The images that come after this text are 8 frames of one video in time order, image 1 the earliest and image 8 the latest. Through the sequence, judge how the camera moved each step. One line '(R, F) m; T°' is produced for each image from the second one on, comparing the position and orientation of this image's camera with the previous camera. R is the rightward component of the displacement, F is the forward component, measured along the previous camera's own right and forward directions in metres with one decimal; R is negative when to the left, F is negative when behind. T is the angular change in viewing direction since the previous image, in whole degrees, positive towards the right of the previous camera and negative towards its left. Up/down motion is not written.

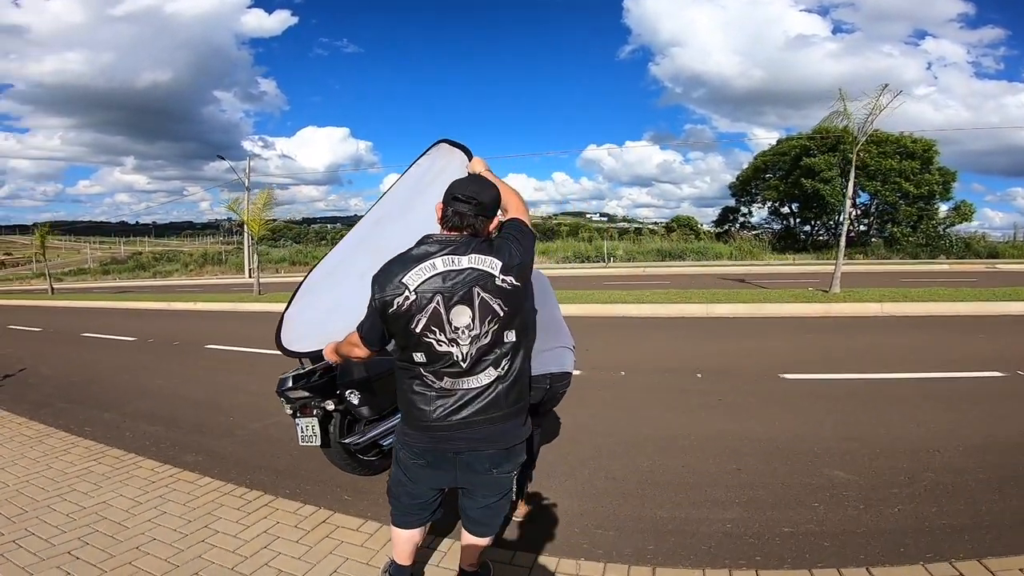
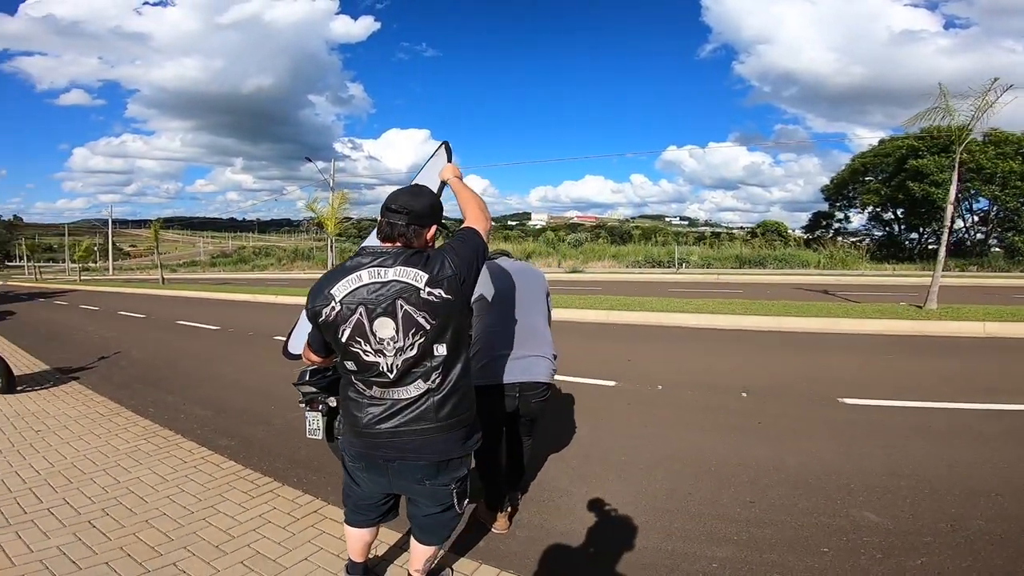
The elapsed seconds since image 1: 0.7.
(+0.5, +0.1) m; -8°
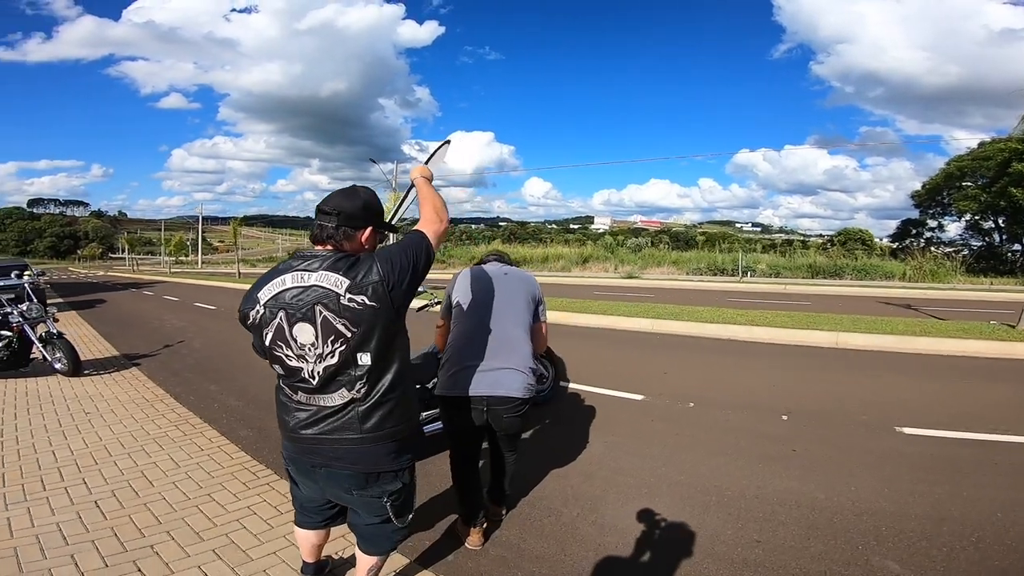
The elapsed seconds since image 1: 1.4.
(+0.4, +0.2) m; -7°
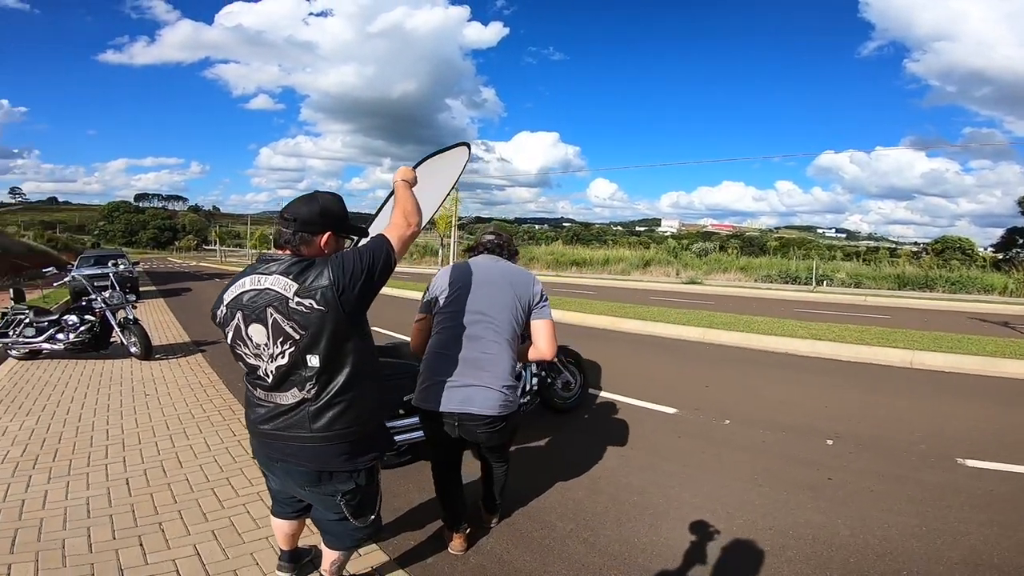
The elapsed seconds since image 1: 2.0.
(+0.4, +0.1) m; -7°
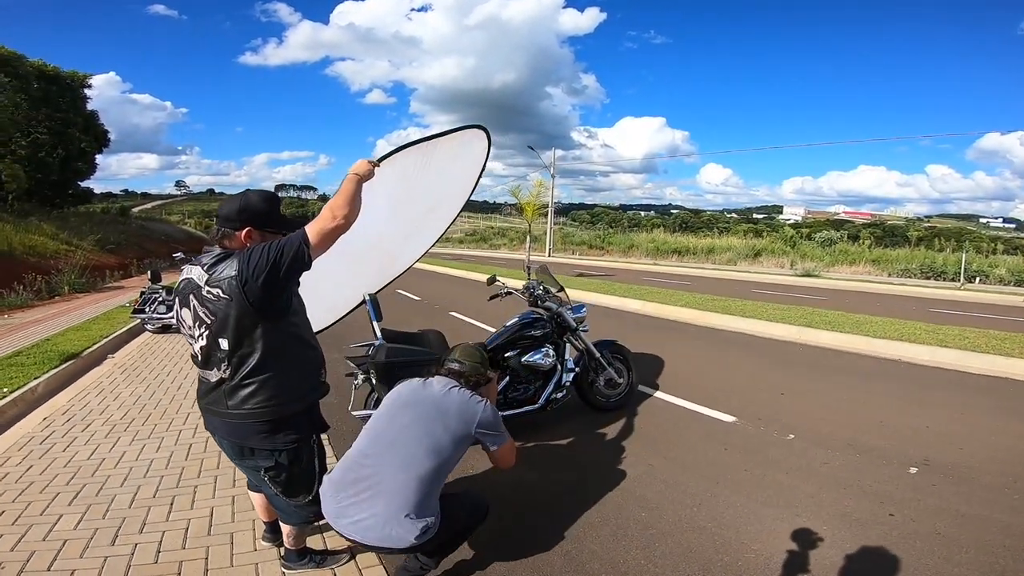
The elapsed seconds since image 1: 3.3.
(+0.6, +0.2) m; -11°
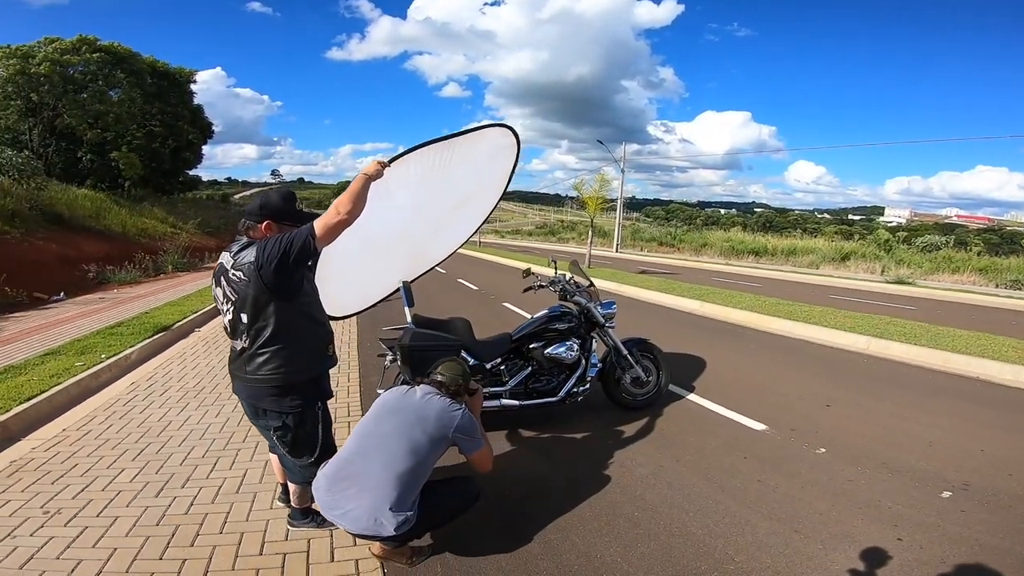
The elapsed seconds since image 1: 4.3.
(+0.4, -0.1) m; -7°
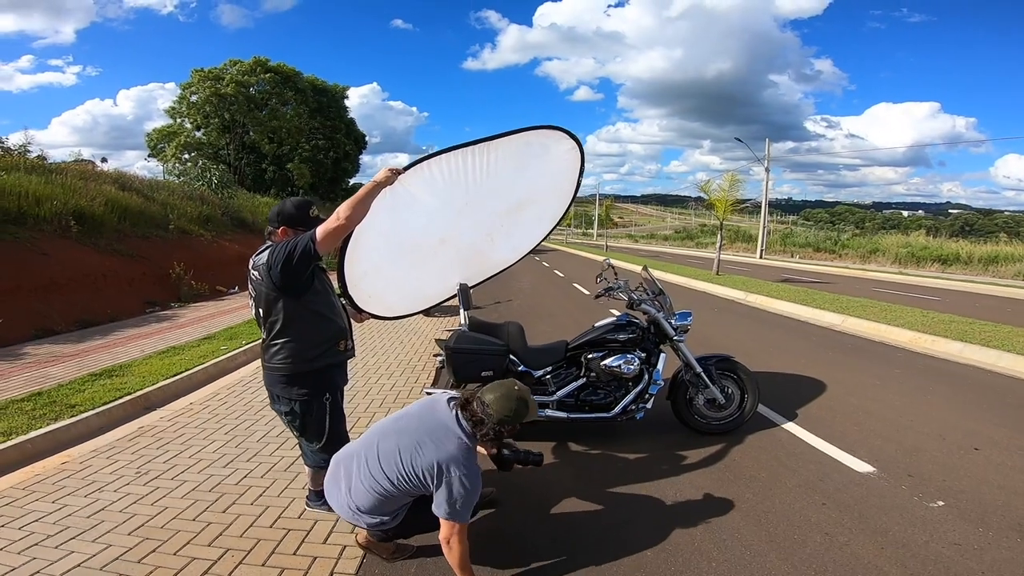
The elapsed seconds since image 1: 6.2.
(+0.7, +0.2) m; -14°
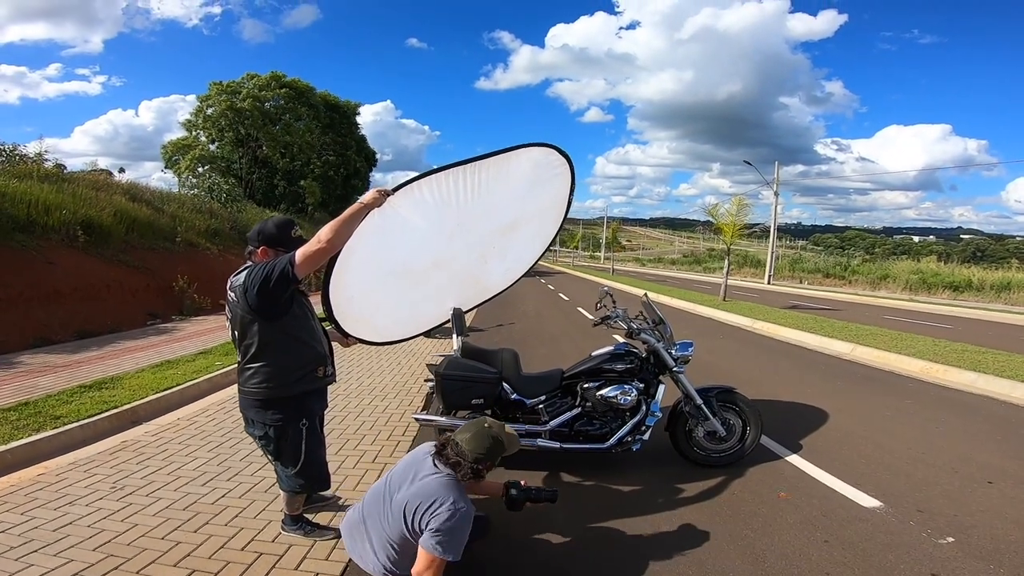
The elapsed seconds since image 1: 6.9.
(+0.1, +0.1) m; -1°
